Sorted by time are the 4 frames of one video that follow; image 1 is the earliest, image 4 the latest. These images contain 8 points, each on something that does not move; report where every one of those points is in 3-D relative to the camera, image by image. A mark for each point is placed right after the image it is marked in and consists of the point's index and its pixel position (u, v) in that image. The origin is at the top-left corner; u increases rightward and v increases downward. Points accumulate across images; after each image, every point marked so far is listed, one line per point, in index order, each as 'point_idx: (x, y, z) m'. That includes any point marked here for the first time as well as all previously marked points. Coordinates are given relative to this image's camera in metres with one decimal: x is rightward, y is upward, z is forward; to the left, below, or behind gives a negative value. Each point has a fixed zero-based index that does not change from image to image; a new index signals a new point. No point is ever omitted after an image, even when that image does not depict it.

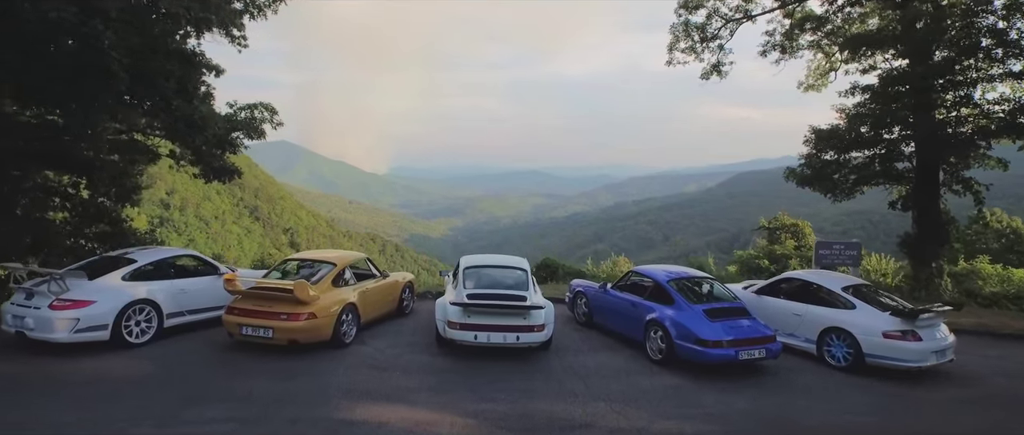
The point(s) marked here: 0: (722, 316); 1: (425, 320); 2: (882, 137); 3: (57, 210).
0: (+1.7, -0.8, +4.3) m
1: (-0.9, -1.0, +5.5) m
2: (+6.2, +1.3, +9.0) m
3: (-8.0, +0.1, +9.6) m
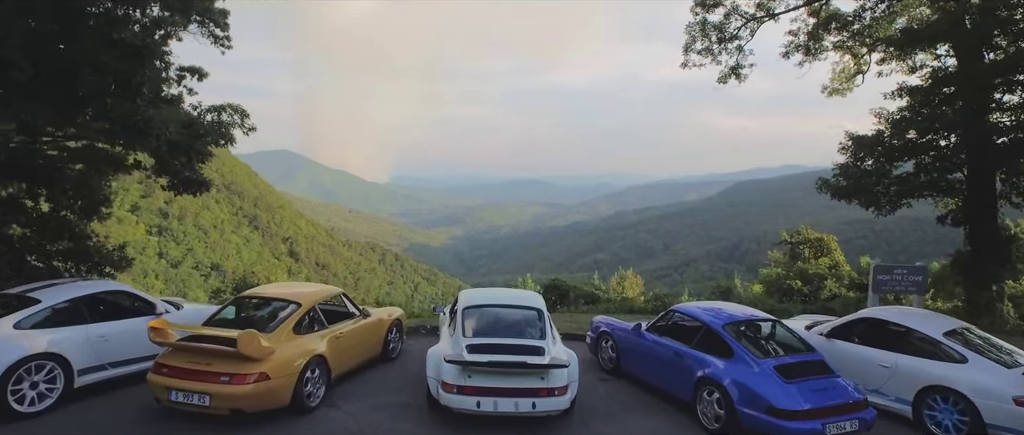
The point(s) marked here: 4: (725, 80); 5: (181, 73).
0: (+1.7, -1.0, +3.3) m
1: (-0.8, -1.2, +4.5) m
2: (+6.3, +1.1, +8.1) m
3: (-7.9, -0.1, +8.6) m
4: (+5.0, +3.2, +12.8) m
5: (-7.9, +3.5, +13.0) m
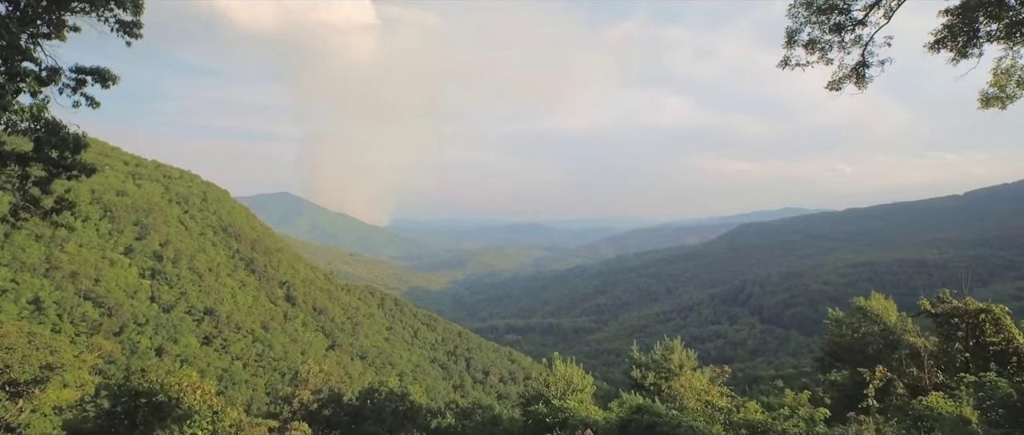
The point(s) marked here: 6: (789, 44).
0: (+2.2, -1.2, -0.7) m
1: (-0.4, -1.6, +0.5) m
2: (+6.7, +0.4, +4.2) m
3: (-7.5, -0.8, +4.7) m
4: (+5.5, +2.2, +9.1) m
5: (-7.5, +2.4, +9.3) m
6: (+4.2, +2.7, +8.1) m
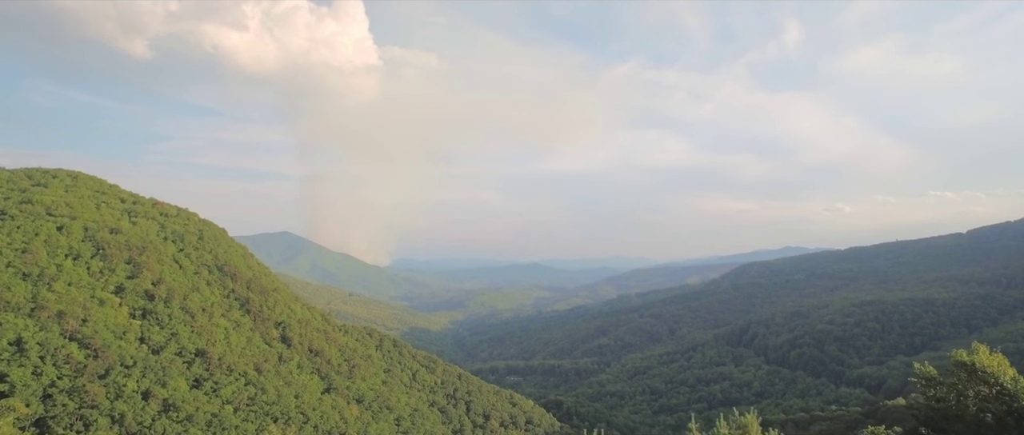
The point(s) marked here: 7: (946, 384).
0: (+2.6, -0.3, -4.8) m
1: (0.0, -0.7, -3.6) m
2: (+7.1, +1.0, +0.3) m
3: (-7.1, -0.3, +0.6) m
4: (+5.9, +2.4, +5.2) m
5: (-7.1, +2.6, +5.5) m
6: (+4.6, +3.0, +4.2) m
7: (+13.2, -4.9, +16.5) m
